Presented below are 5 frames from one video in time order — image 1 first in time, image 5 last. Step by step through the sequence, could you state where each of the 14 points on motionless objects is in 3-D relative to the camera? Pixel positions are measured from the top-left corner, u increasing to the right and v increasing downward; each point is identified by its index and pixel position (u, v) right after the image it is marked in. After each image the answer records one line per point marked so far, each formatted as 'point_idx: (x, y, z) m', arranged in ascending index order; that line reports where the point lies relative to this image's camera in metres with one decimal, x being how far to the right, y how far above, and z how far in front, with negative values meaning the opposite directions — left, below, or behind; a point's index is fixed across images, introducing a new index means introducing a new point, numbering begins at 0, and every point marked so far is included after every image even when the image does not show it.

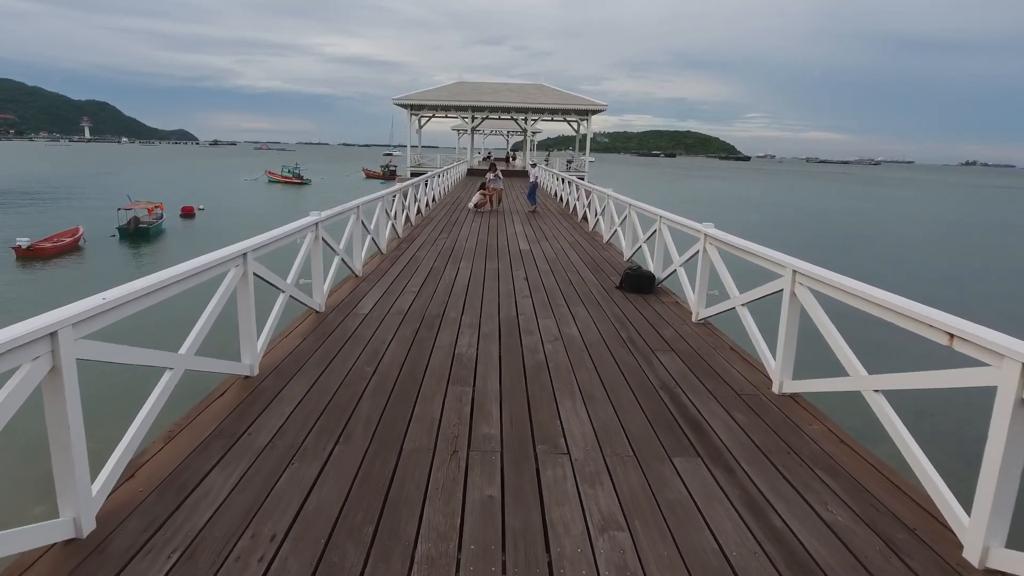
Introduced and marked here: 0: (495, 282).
0: (-0.1, 0.0, +5.8) m
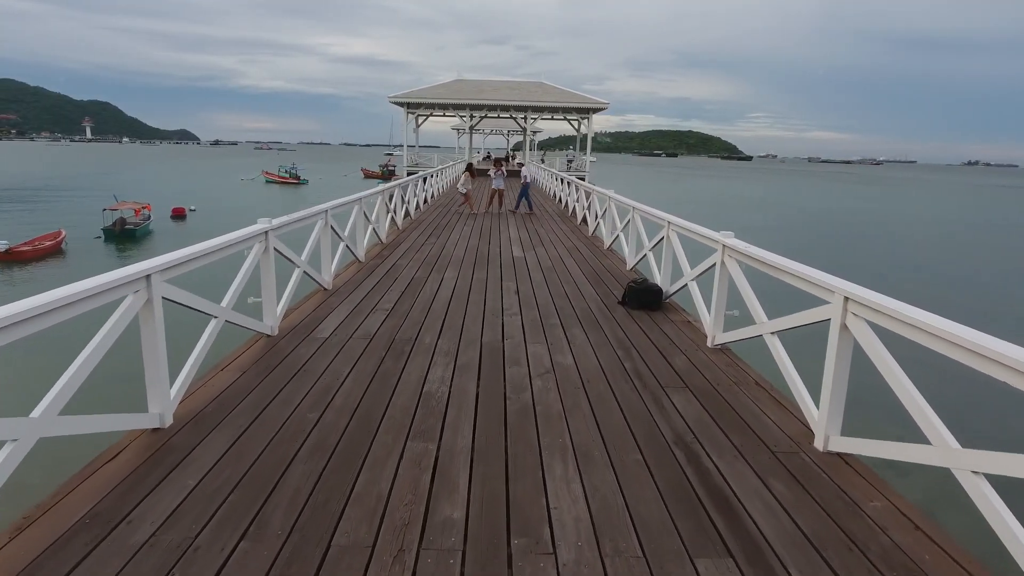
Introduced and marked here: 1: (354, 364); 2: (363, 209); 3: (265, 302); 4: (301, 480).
0: (-0.2, -0.1, +5.1) m
1: (-0.8, -0.4, +3.5) m
2: (-1.4, +0.8, +6.8) m
3: (-1.4, -0.1, +3.9) m
4: (-0.7, -0.6, +2.3) m
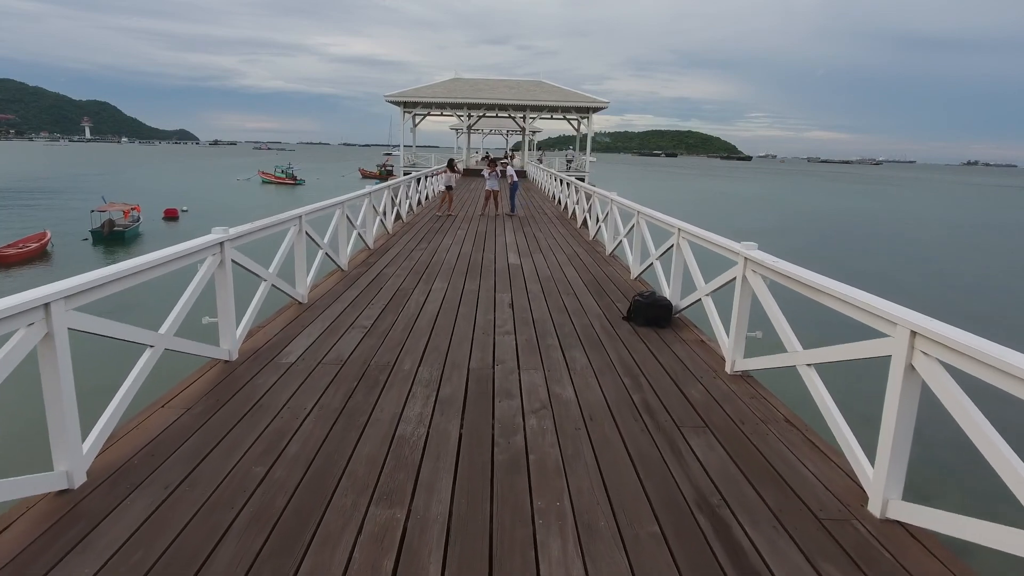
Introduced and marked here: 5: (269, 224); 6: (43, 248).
0: (-0.3, -0.2, +4.6) m
1: (-0.8, -0.5, +3.0) m
2: (-1.5, +0.7, +6.4) m
3: (-1.4, -0.2, +3.4) m
4: (-0.7, -0.7, +1.8) m
5: (-1.4, +0.4, +3.9) m
6: (-13.4, +1.2, +20.0) m
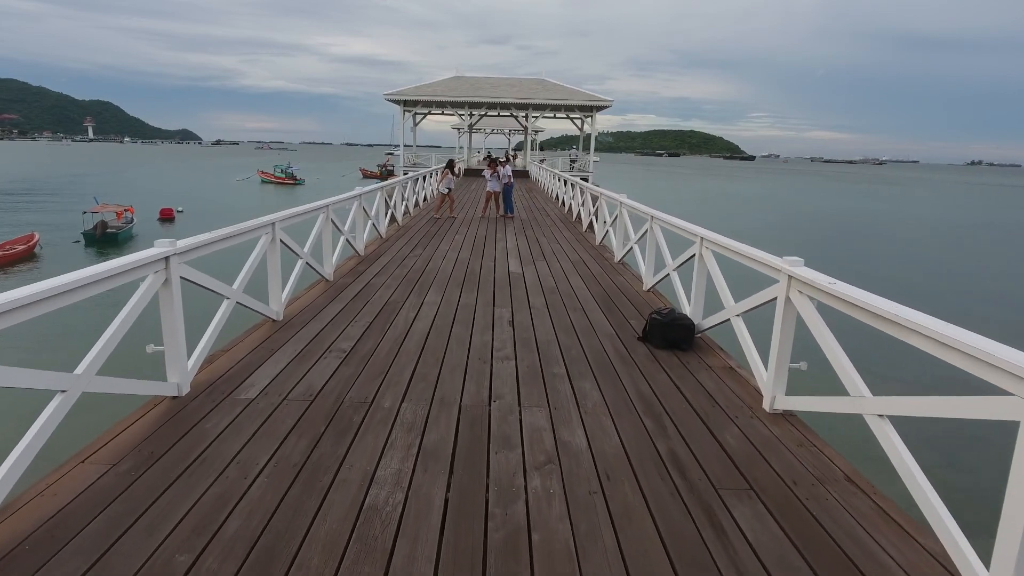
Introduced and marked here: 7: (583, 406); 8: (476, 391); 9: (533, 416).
0: (-0.3, -0.3, +4.1) m
1: (-0.8, -0.6, +2.5) m
2: (-1.5, +0.6, +5.8) m
3: (-1.4, -0.3, +2.9) m
4: (-0.7, -0.8, +1.3) m
5: (-1.4, +0.3, +3.4) m
6: (-13.3, +1.1, +19.5) m
7: (+0.3, -0.5, +2.9) m
8: (-0.2, -0.5, +3.1) m
9: (+0.1, -0.5, +2.8) m
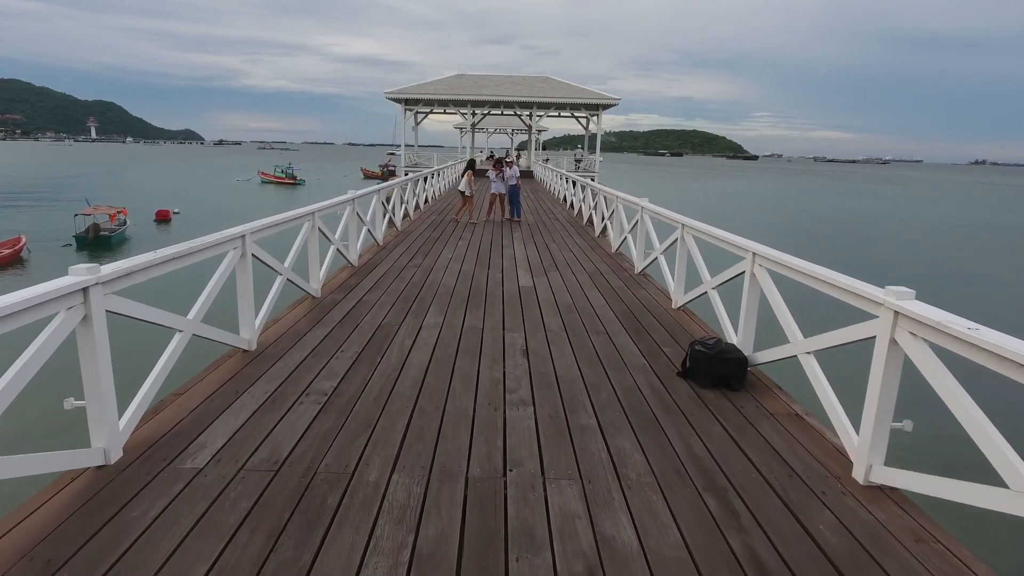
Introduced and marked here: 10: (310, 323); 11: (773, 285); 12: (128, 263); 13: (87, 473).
0: (-0.2, -0.4, +3.5) m
1: (-0.8, -0.7, +1.8) m
2: (-1.4, +0.5, +5.2) m
3: (-1.3, -0.4, +2.3) m
4: (-0.7, -0.9, +0.6) m
5: (-1.3, +0.1, +2.7) m
6: (-13.2, +1.0, +18.9) m
7: (+0.4, -0.6, +2.3) m
8: (-0.1, -0.6, +2.4) m
9: (+0.2, -0.6, +2.2) m
10: (-1.2, -0.2, +4.2) m
11: (+1.2, 0.0, +3.3) m
12: (-1.3, +0.1, +2.4) m
13: (-1.4, -0.6, +2.3) m
